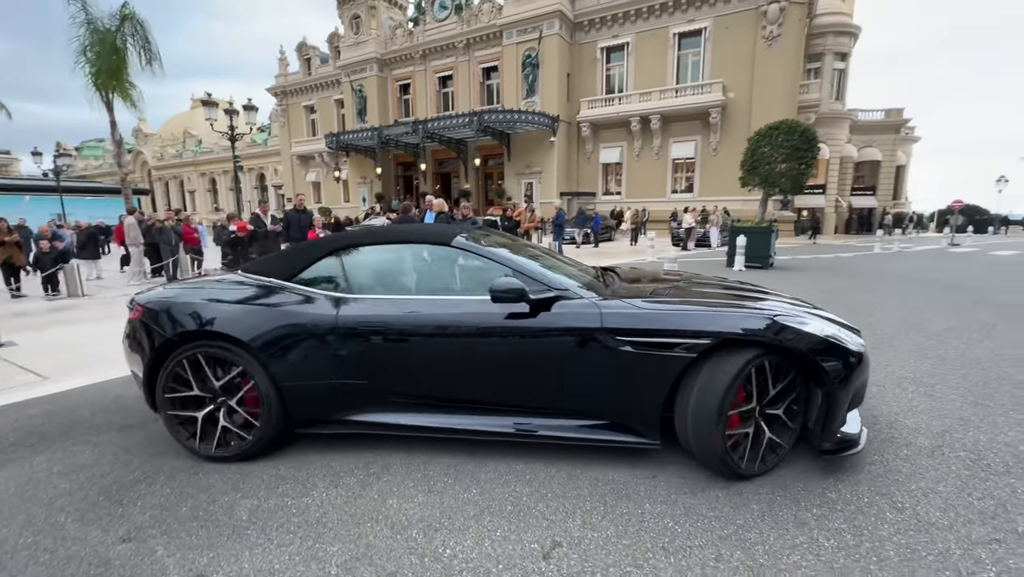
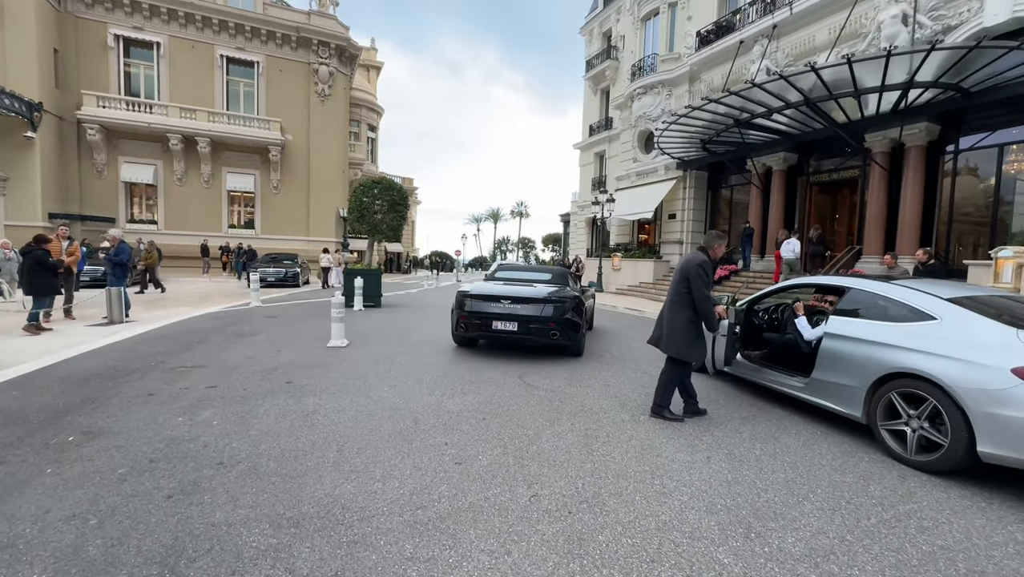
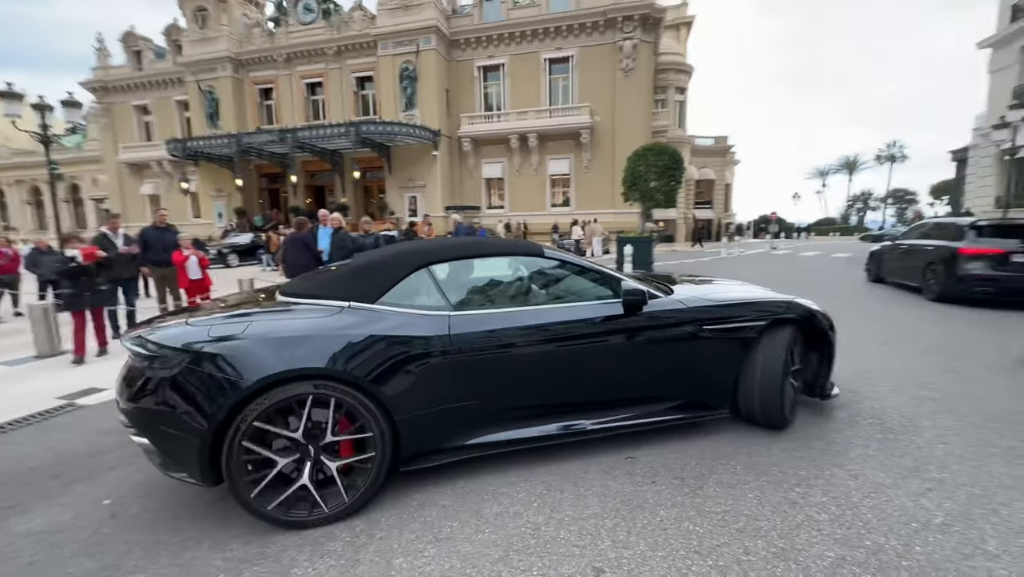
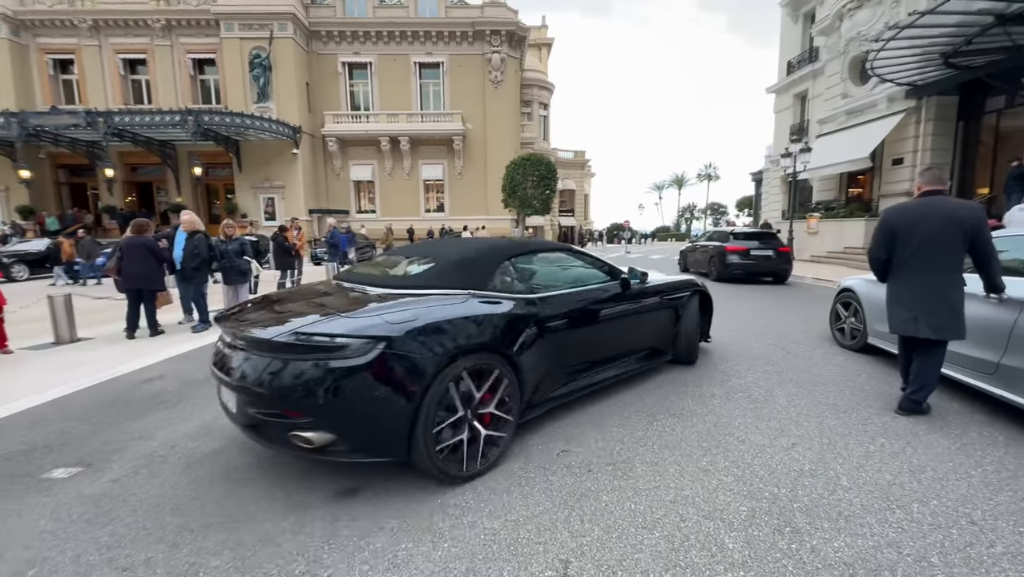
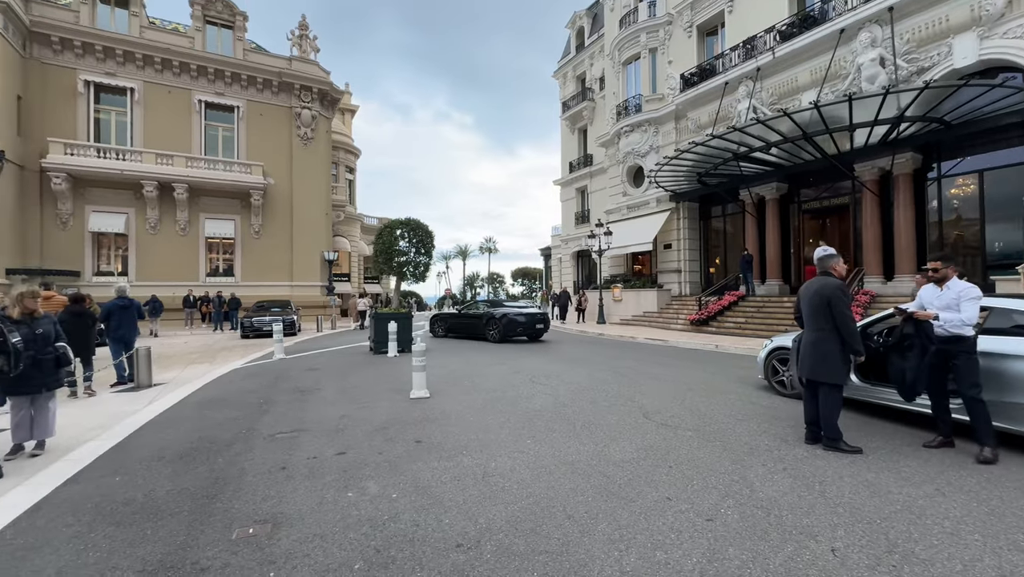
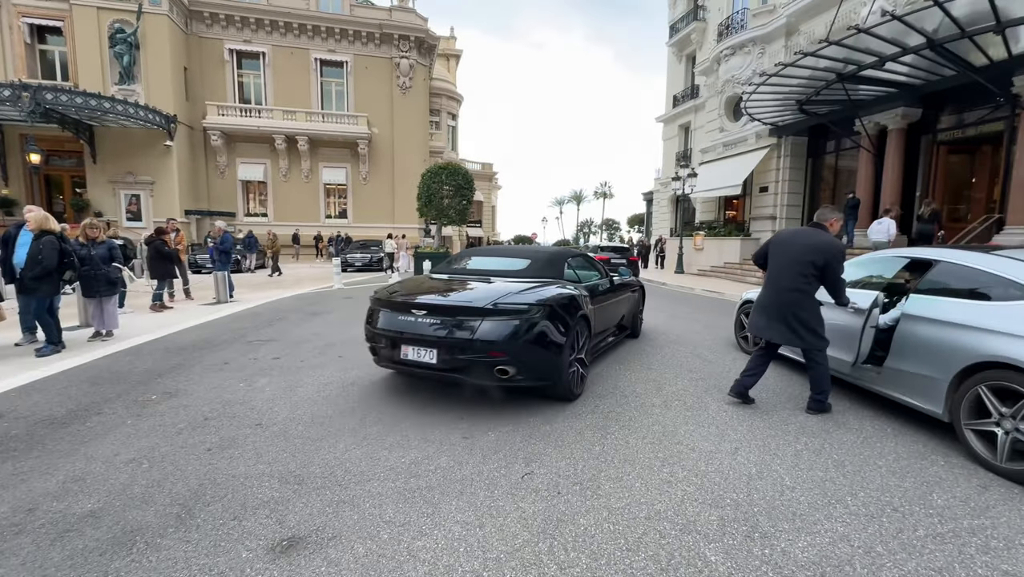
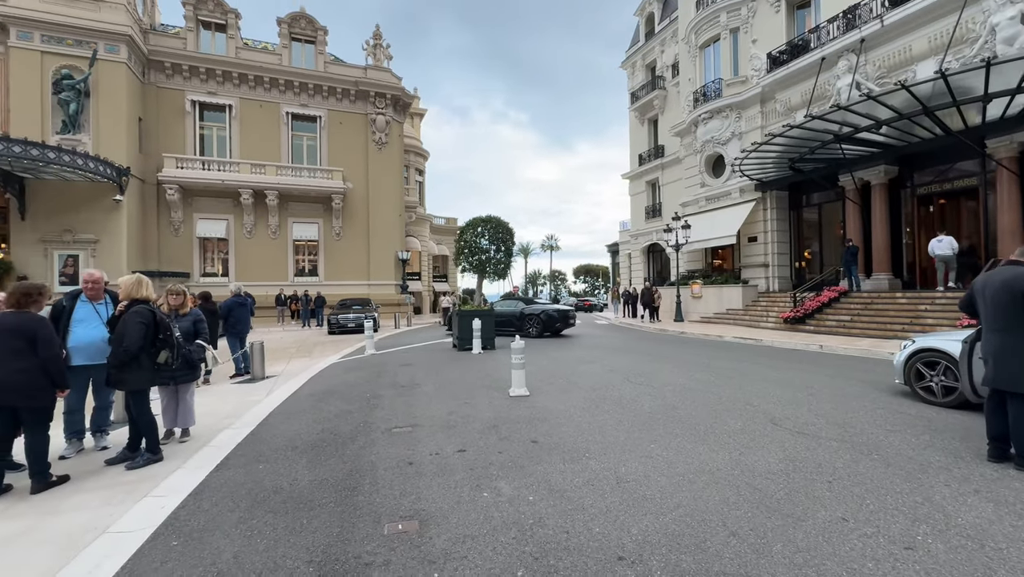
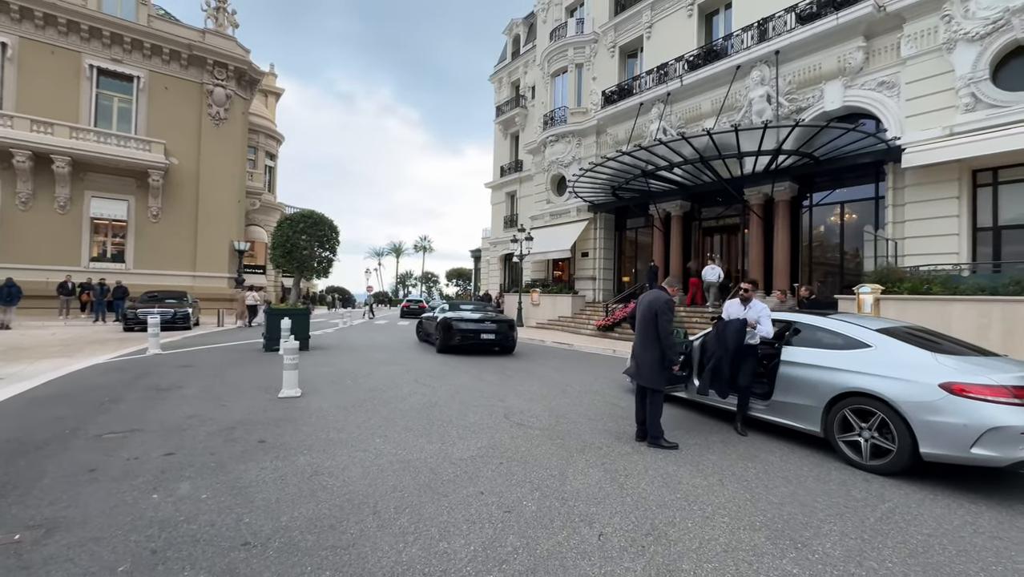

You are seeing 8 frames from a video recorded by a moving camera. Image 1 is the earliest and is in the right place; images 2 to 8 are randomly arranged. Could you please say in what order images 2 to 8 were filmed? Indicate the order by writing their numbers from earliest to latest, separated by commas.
3, 4, 6, 2, 8, 5, 7
